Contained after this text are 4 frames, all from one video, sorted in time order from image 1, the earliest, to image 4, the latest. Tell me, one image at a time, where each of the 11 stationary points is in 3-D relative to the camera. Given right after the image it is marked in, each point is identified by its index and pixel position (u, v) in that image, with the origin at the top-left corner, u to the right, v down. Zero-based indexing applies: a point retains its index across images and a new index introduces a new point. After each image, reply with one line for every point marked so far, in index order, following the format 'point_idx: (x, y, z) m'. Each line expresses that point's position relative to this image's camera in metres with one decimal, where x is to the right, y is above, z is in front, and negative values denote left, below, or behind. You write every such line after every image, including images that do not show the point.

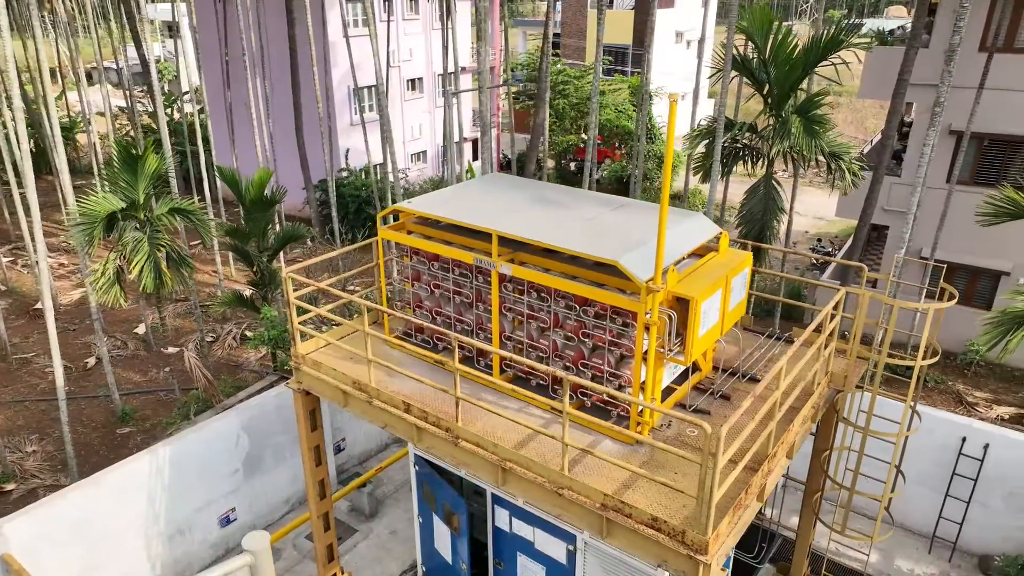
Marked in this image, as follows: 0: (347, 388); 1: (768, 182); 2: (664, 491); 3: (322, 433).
0: (-1.3, -0.8, +5.5) m
1: (+3.7, +1.6, +10.1) m
2: (+1.0, -1.3, +4.4) m
3: (-1.7, -1.3, +6.3) m
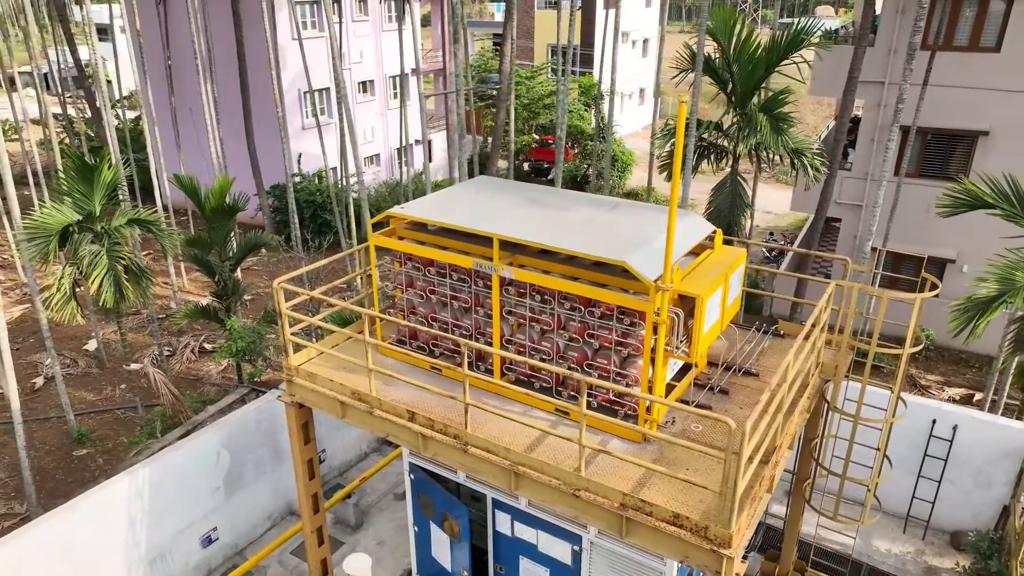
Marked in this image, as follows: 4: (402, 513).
0: (-1.3, -0.9, +5.4) m
1: (+3.3, +1.6, +10.3) m
2: (+1.1, -1.3, +4.4) m
3: (-1.7, -1.4, +6.1) m
4: (-1.4, -2.8, +8.6) m
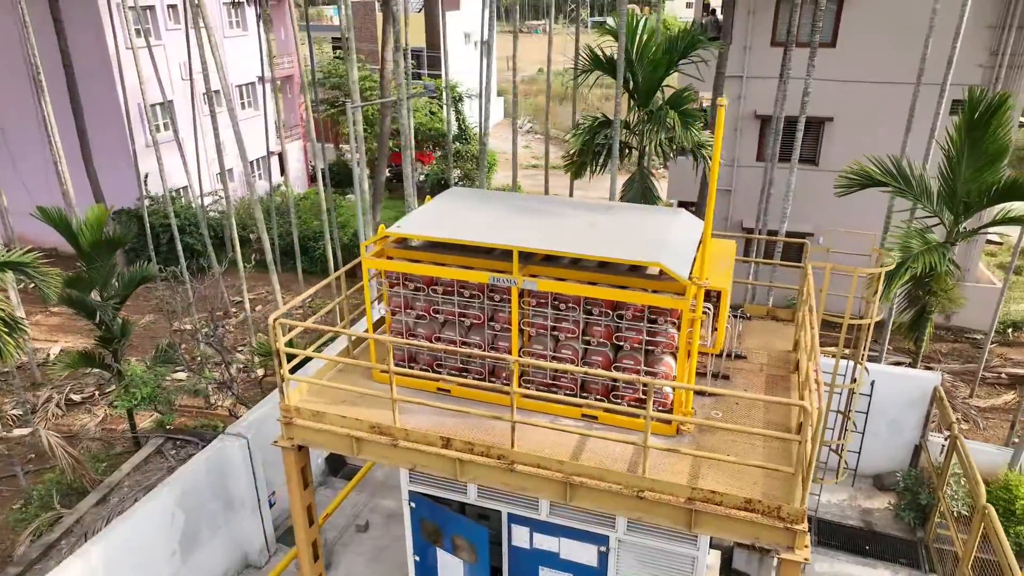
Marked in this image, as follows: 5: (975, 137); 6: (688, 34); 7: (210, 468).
0: (-1.1, -1.1, +5.0) m
1: (+2.1, +1.8, +10.8) m
2: (+1.5, -1.2, +4.6) m
3: (-1.6, -1.6, +5.7) m
4: (-1.7, -3.0, +8.2) m
5: (+5.4, +1.8, +8.0) m
6: (+2.6, +3.8, +10.4) m
7: (-3.1, -1.8, +7.1) m
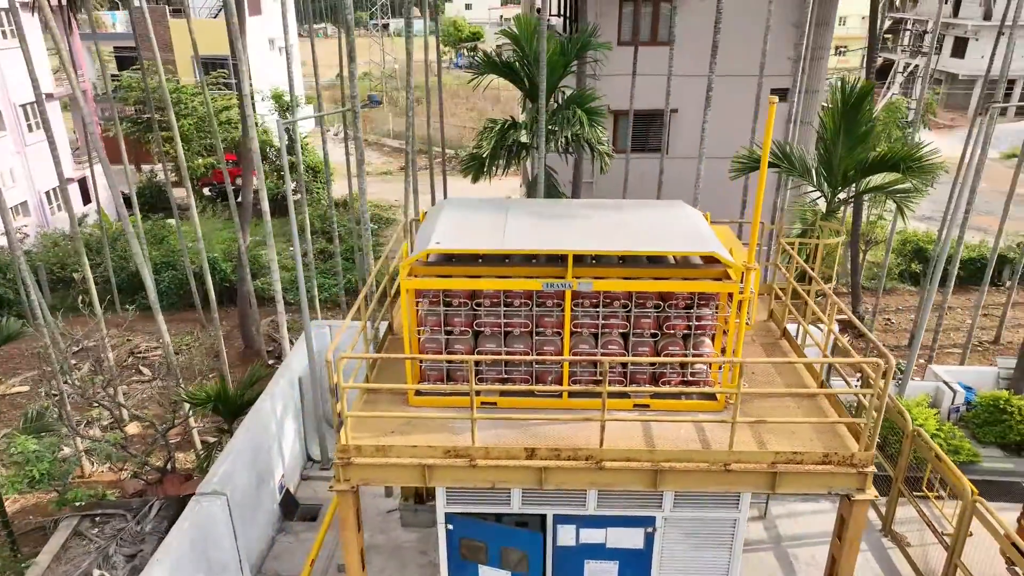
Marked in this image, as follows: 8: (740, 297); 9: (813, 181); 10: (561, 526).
0: (-0.5, -1.2, +4.8) m
1: (+0.6, +1.9, +11.2) m
2: (+2.0, -1.1, +5.1) m
3: (-1.2, -1.9, +5.3) m
4: (-1.7, -3.3, +7.7) m
5: (+4.5, +2.3, +9.4) m
6: (+1.0, +4.0, +11.0) m
7: (-2.9, -2.2, +6.3) m
8: (+1.6, -0.1, +5.1) m
9: (+4.3, +1.5, +10.0) m
10: (+0.4, -2.0, +6.0) m
